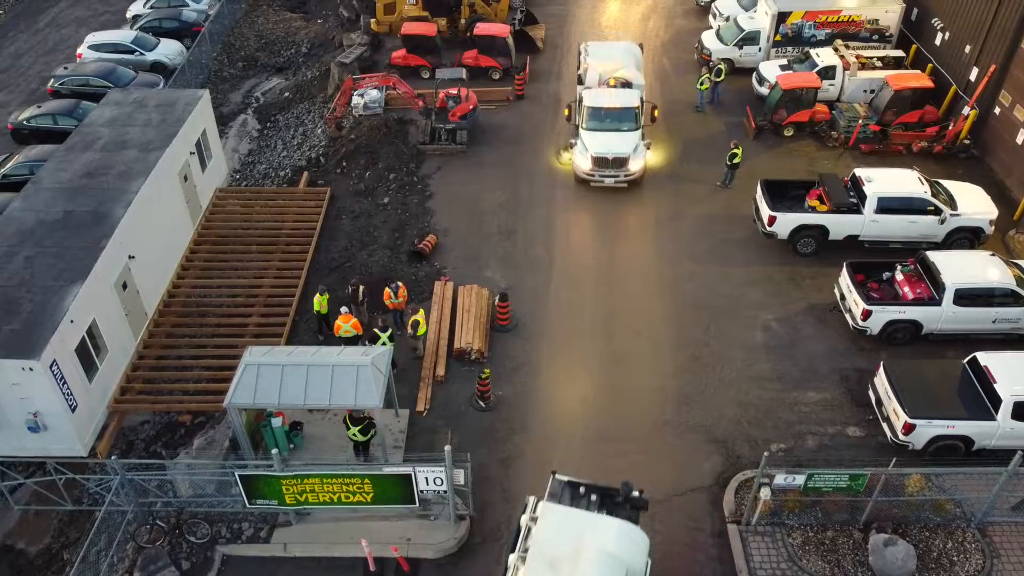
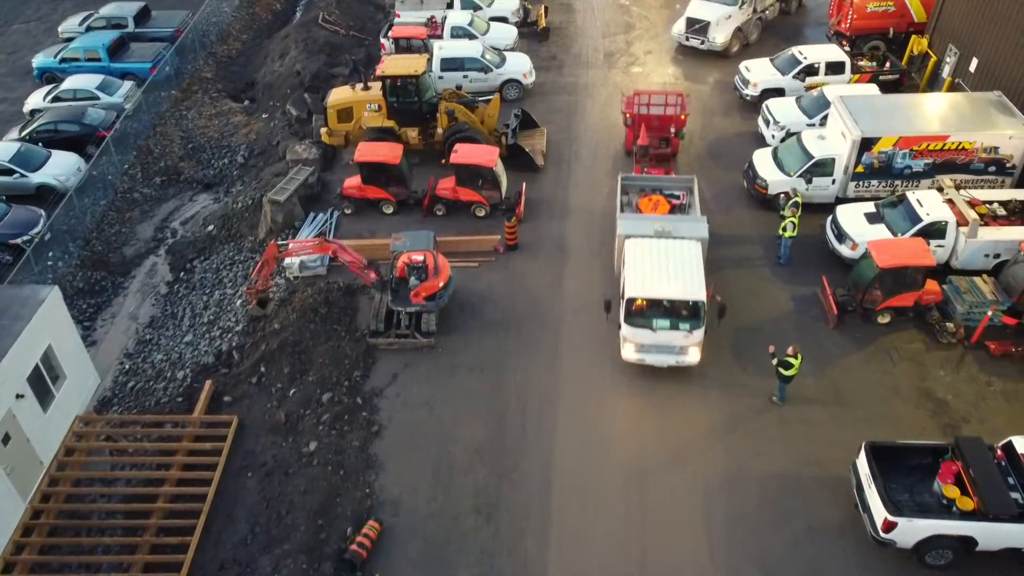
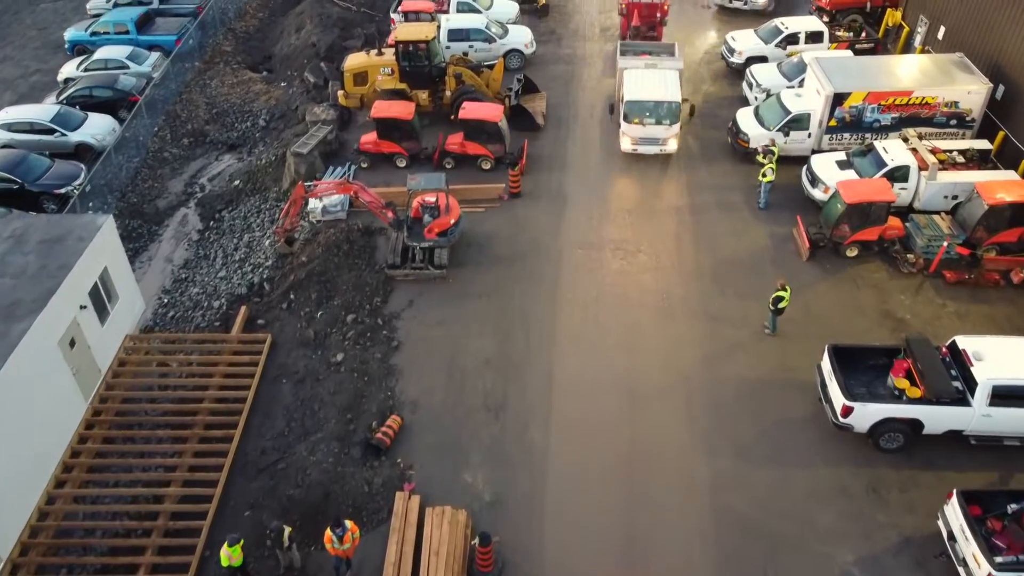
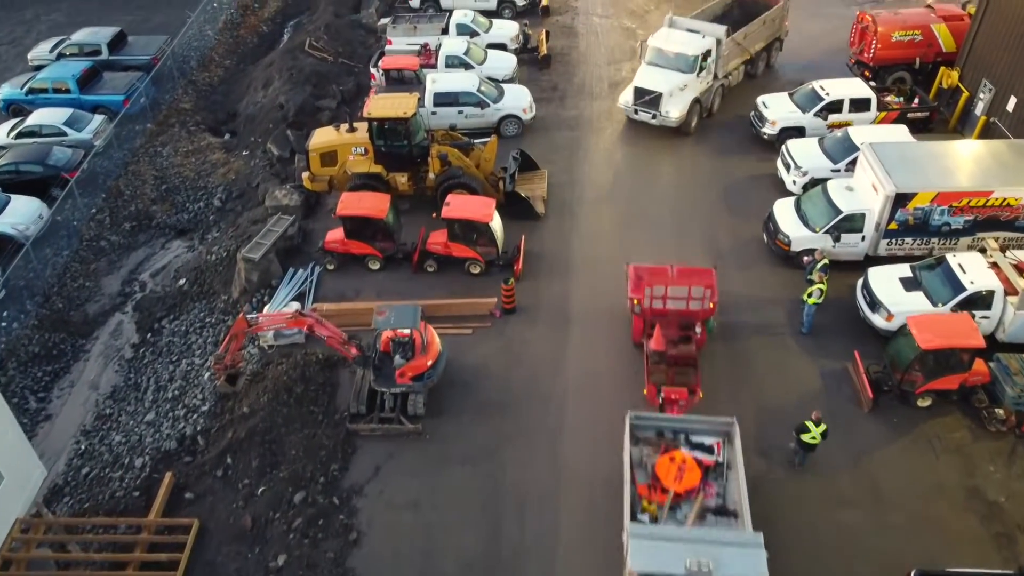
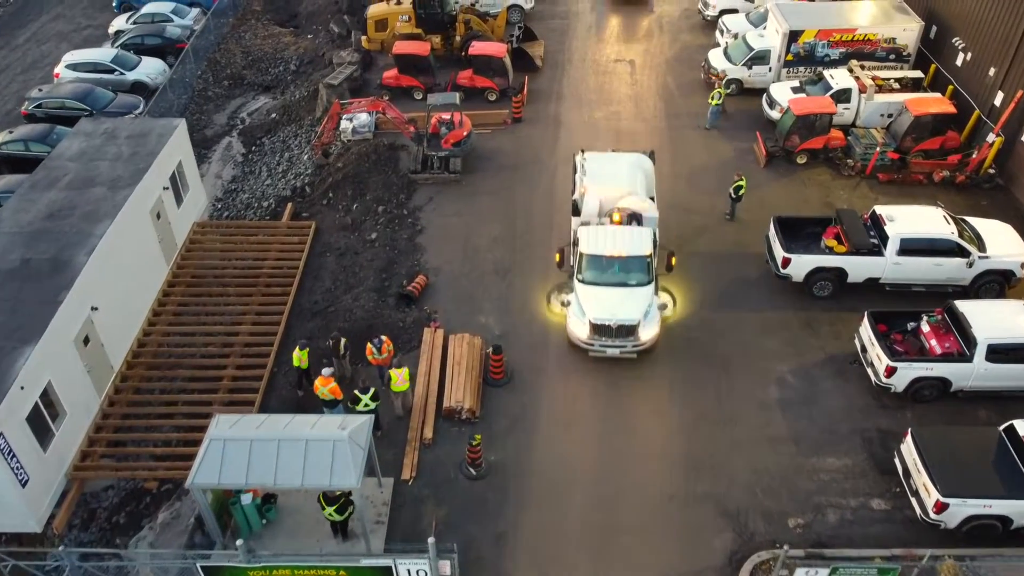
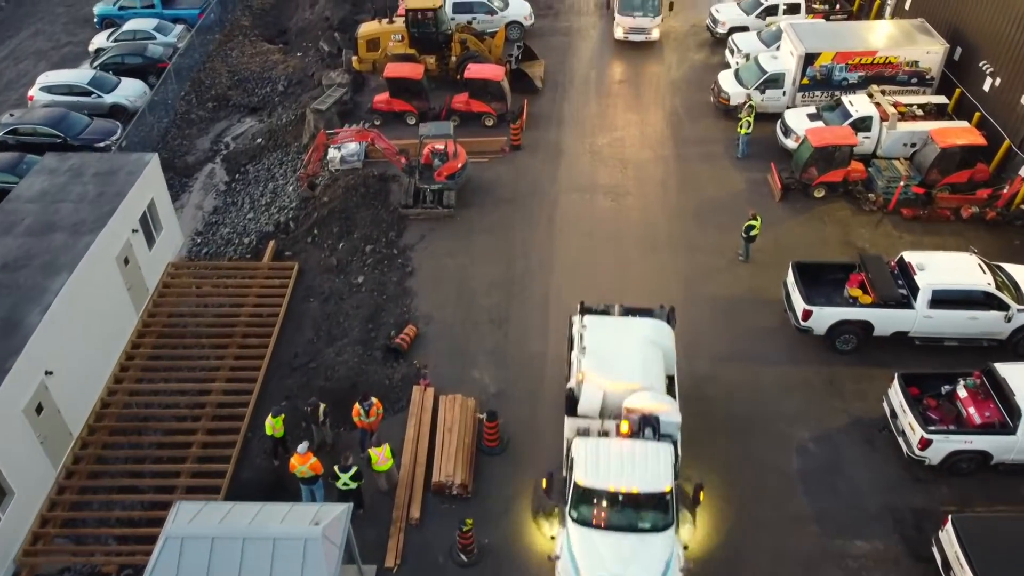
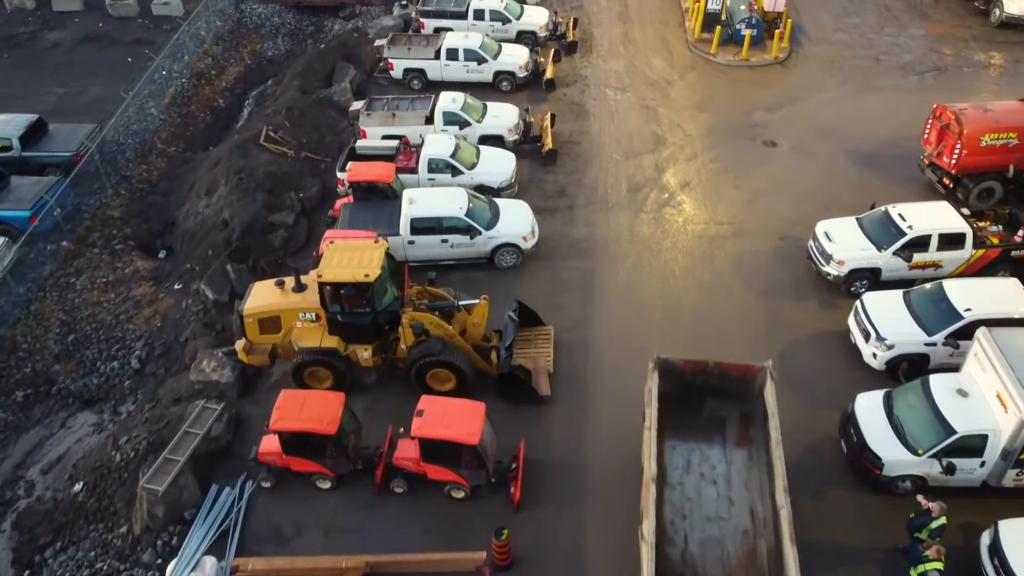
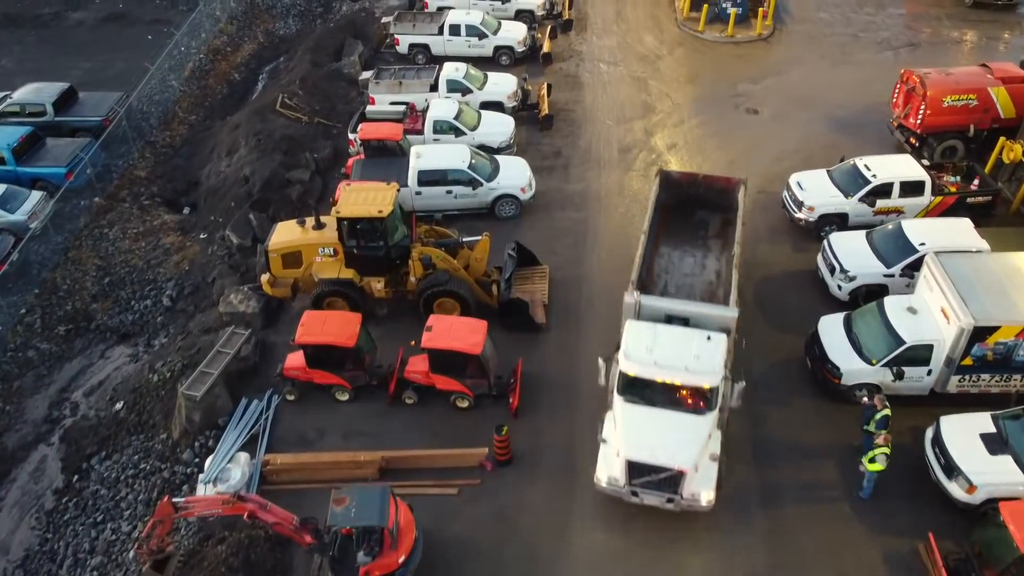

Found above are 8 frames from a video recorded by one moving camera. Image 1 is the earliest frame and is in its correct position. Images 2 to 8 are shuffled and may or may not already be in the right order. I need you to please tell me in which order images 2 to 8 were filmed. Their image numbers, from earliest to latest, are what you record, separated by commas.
5, 6, 3, 2, 4, 8, 7
